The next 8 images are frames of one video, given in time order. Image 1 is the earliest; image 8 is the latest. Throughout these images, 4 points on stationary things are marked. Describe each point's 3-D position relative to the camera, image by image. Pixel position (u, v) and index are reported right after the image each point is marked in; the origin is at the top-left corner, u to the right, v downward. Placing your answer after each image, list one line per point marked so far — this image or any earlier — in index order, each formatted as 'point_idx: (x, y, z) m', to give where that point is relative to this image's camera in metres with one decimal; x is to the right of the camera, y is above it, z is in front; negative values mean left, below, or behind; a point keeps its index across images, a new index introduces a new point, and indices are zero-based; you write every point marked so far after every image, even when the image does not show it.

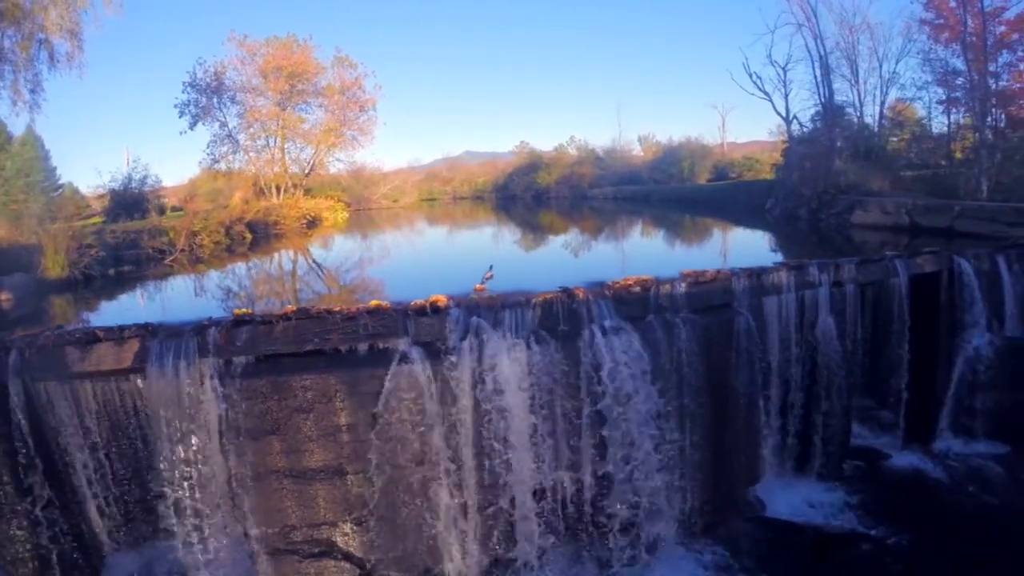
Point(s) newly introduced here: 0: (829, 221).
0: (+7.3, +1.5, +16.7) m
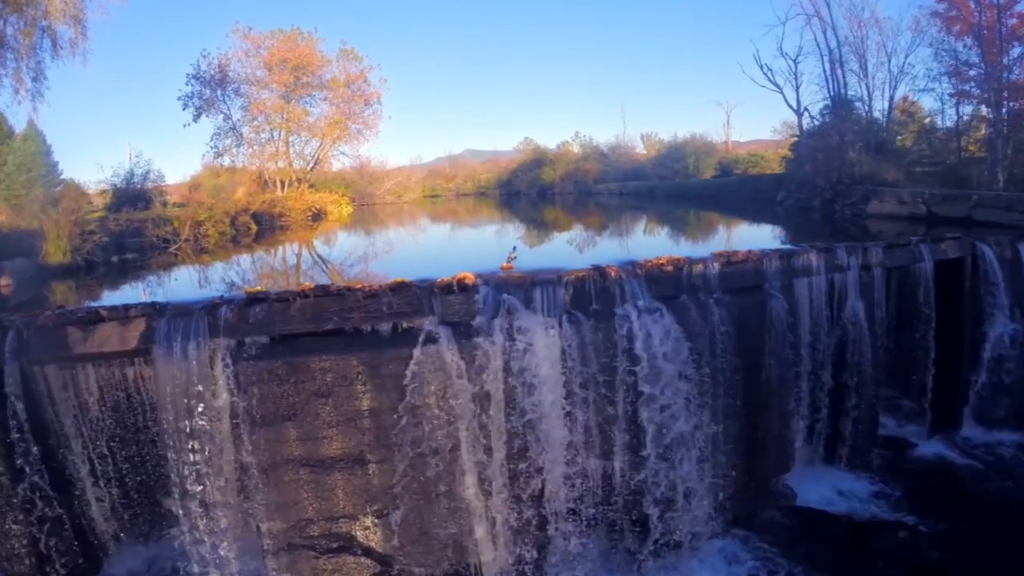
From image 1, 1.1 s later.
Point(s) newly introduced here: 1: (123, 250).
0: (+7.5, +1.7, +16.4) m
1: (-7.7, +0.8, +14.3) m
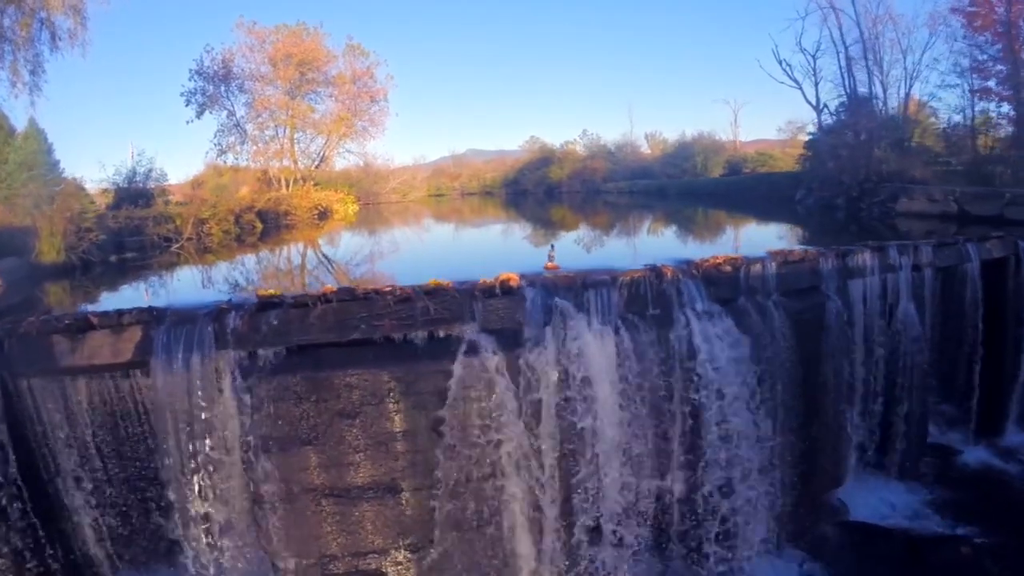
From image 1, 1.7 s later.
0: (+7.8, +1.7, +15.9) m
1: (-7.4, +0.8, +13.8) m
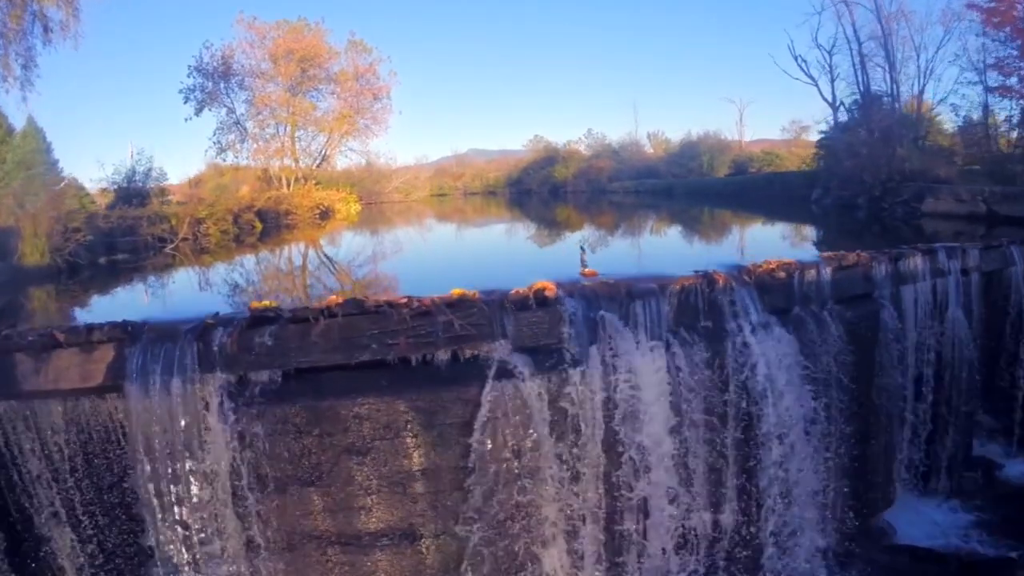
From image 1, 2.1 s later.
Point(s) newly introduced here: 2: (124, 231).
0: (+8.0, +1.6, +15.3) m
1: (-7.3, +0.7, +13.3) m
2: (-7.3, +1.1, +13.7) m
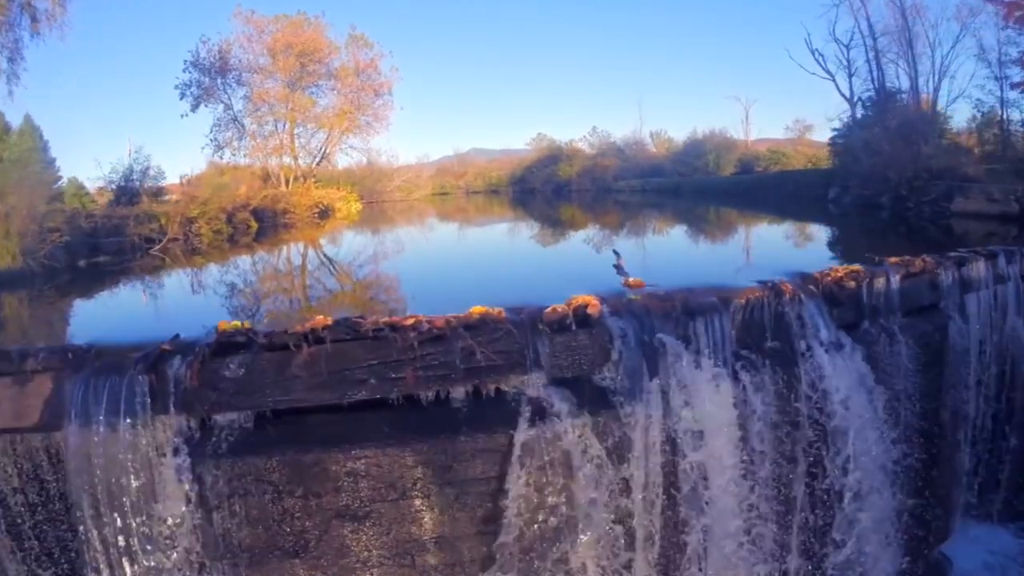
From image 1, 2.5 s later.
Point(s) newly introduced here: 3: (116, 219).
0: (+8.1, +1.6, +14.7) m
1: (-7.1, +0.7, +12.7) m
2: (-7.2, +1.0, +13.1) m
3: (-7.1, +1.3, +13.3) m
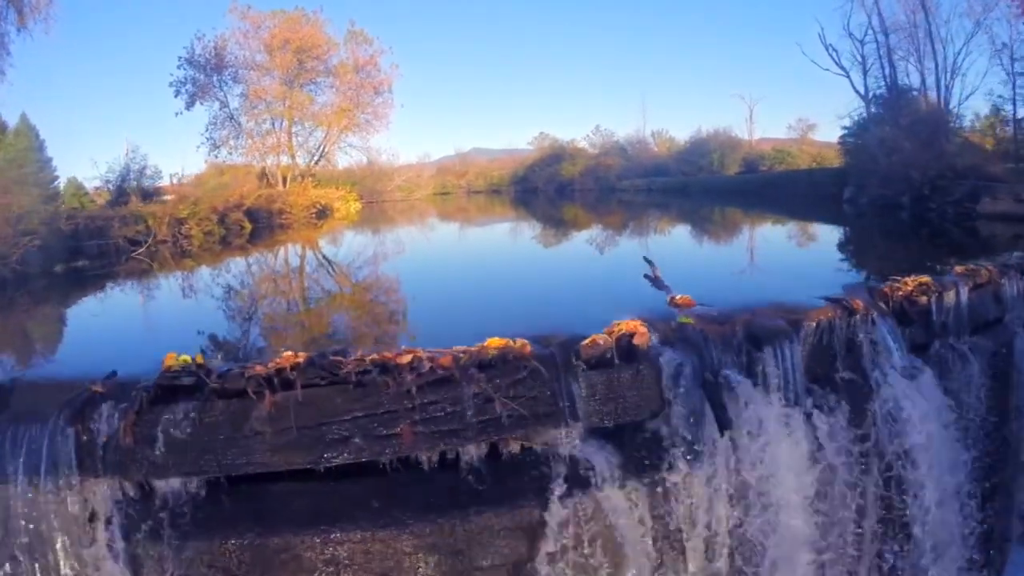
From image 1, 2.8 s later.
0: (+8.2, +1.5, +14.2) m
1: (-7.1, +0.6, +12.2) m
2: (-7.1, +1.0, +12.6) m
3: (-7.1, +1.2, +12.8) m
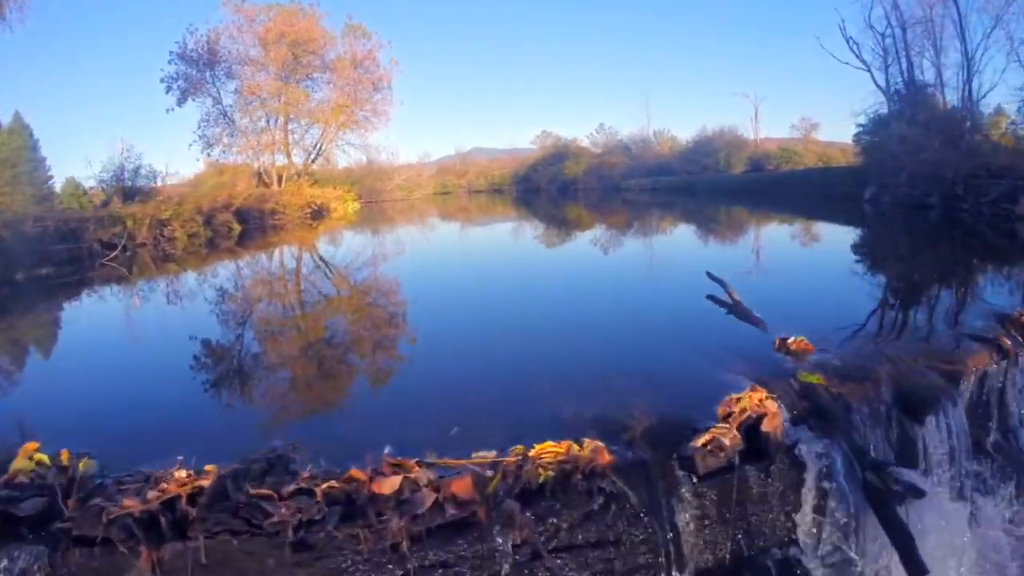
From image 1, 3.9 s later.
0: (+8.3, +1.4, +13.5) m
1: (-7.0, +0.5, +11.5) m
2: (-7.0, +0.9, +11.9) m
3: (-7.0, +1.1, +12.0) m
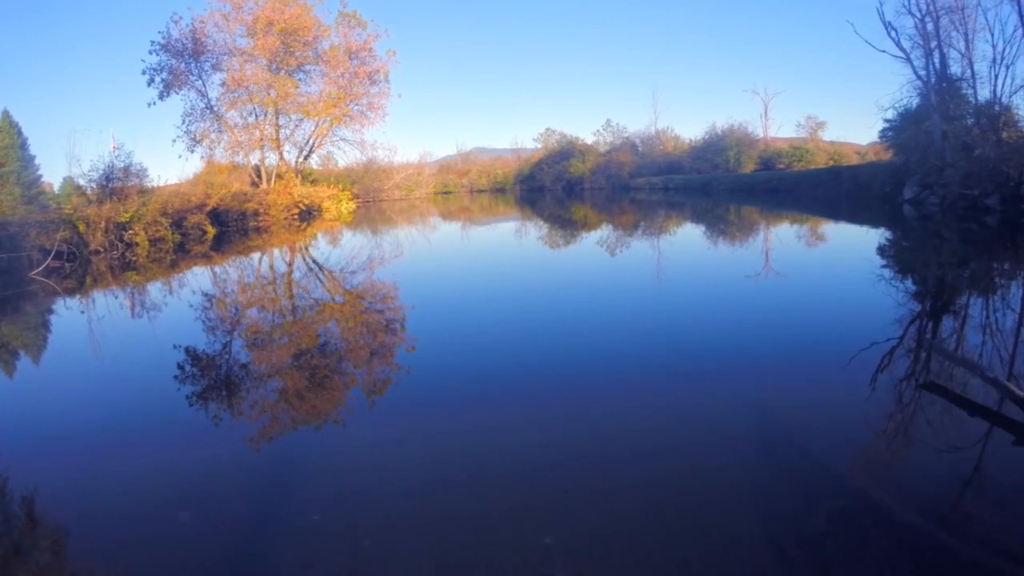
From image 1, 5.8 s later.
0: (+8.4, +1.3, +12.2) m
1: (-6.8, +0.4, +10.3) m
2: (-6.9, +0.7, +10.6) m
3: (-6.9, +1.0, +10.8) m
